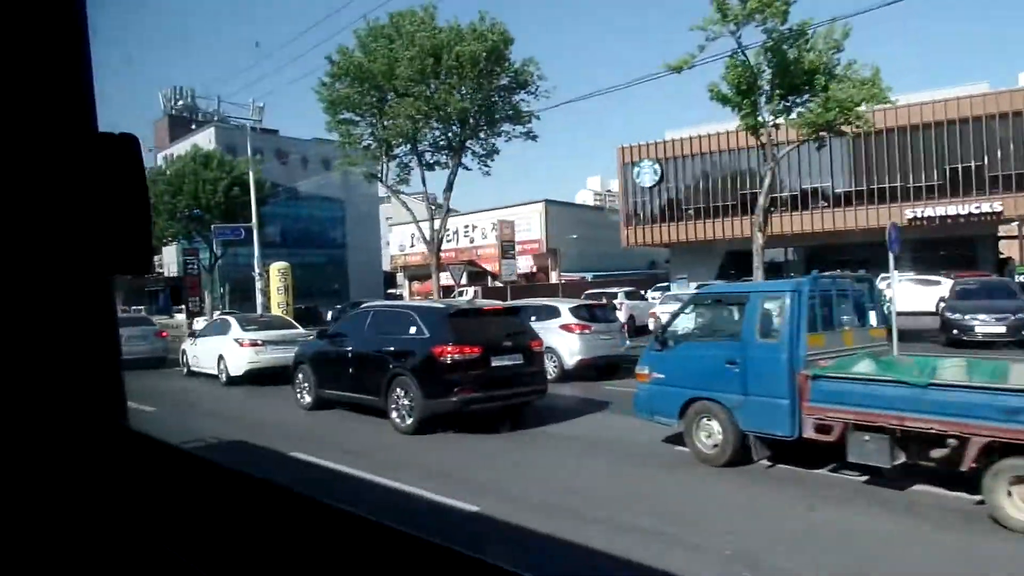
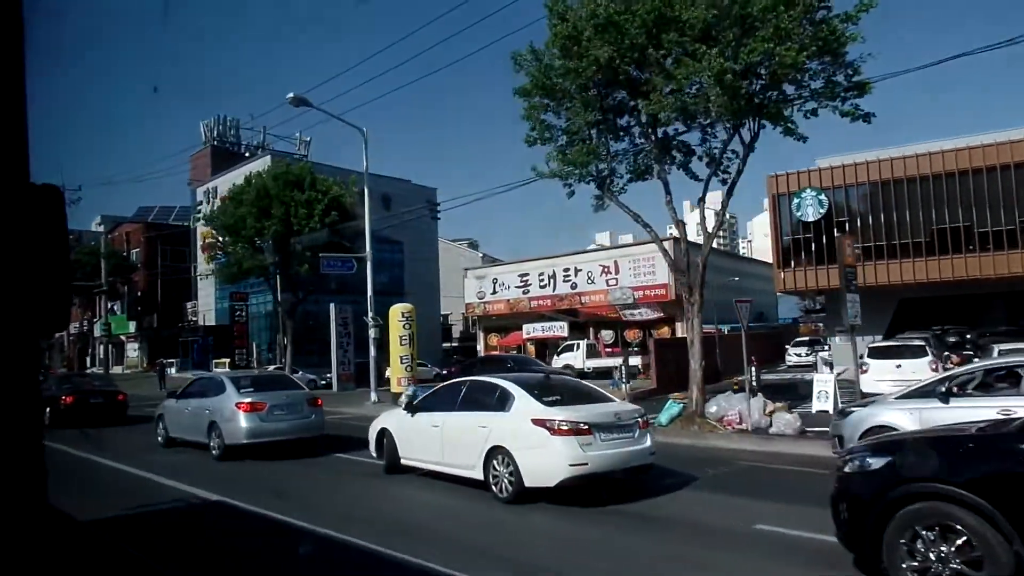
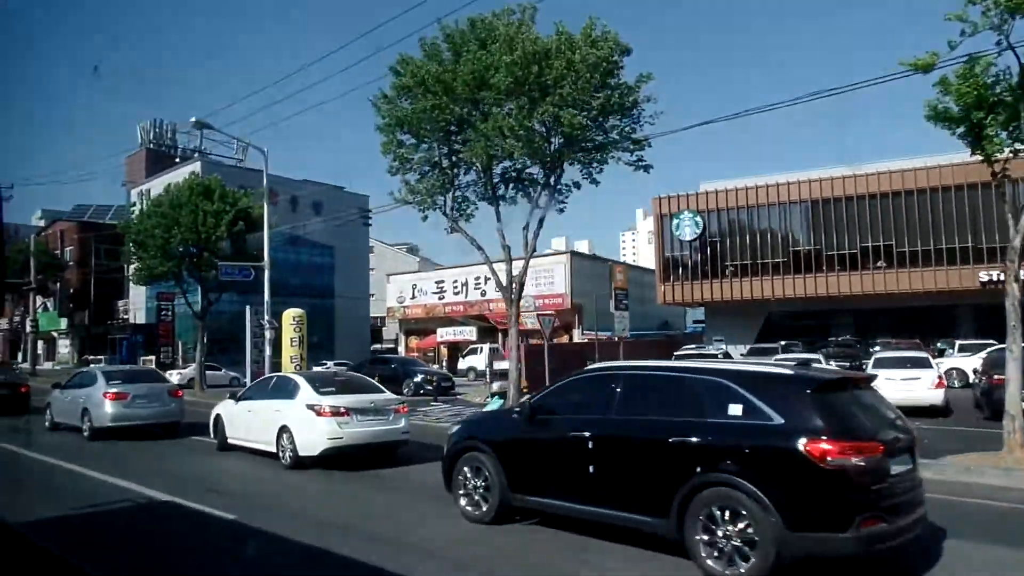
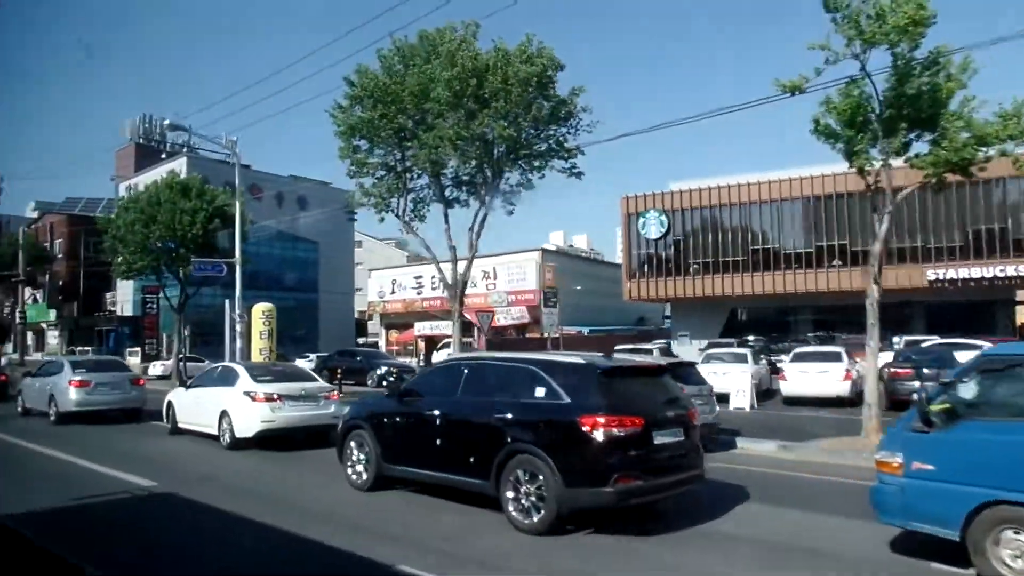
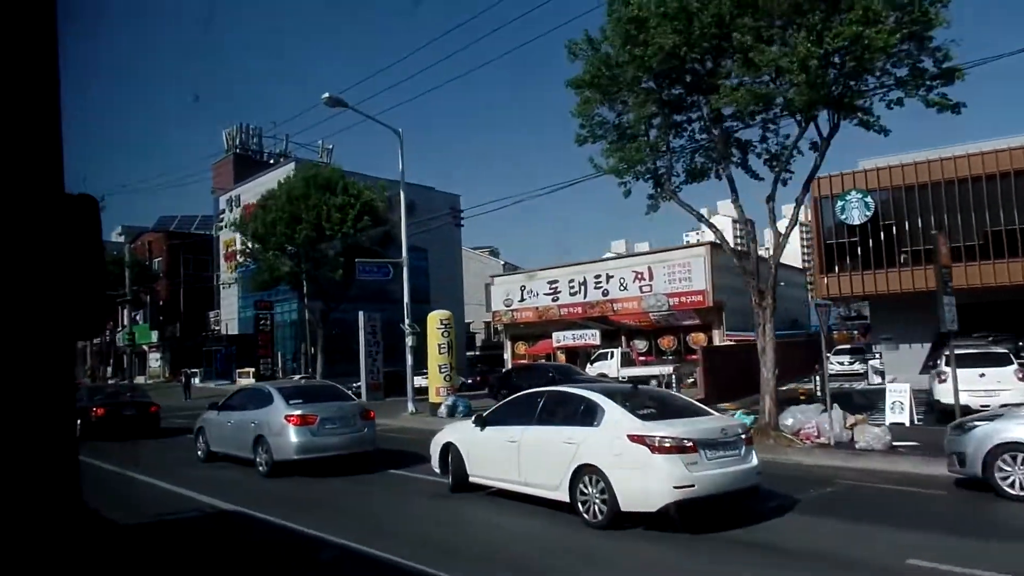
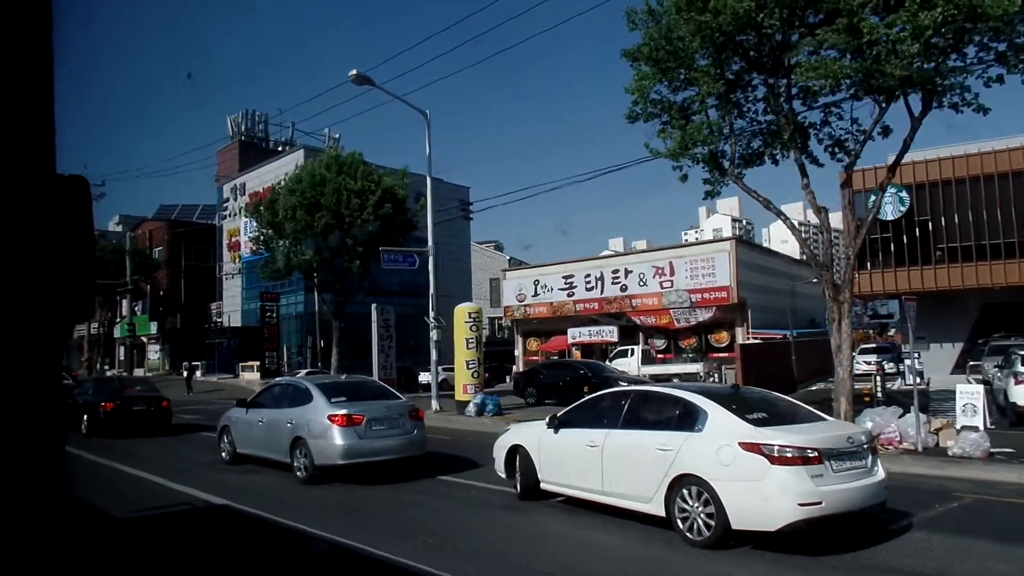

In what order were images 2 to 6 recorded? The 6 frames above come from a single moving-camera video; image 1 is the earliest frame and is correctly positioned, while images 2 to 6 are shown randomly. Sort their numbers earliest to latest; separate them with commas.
4, 3, 2, 5, 6
